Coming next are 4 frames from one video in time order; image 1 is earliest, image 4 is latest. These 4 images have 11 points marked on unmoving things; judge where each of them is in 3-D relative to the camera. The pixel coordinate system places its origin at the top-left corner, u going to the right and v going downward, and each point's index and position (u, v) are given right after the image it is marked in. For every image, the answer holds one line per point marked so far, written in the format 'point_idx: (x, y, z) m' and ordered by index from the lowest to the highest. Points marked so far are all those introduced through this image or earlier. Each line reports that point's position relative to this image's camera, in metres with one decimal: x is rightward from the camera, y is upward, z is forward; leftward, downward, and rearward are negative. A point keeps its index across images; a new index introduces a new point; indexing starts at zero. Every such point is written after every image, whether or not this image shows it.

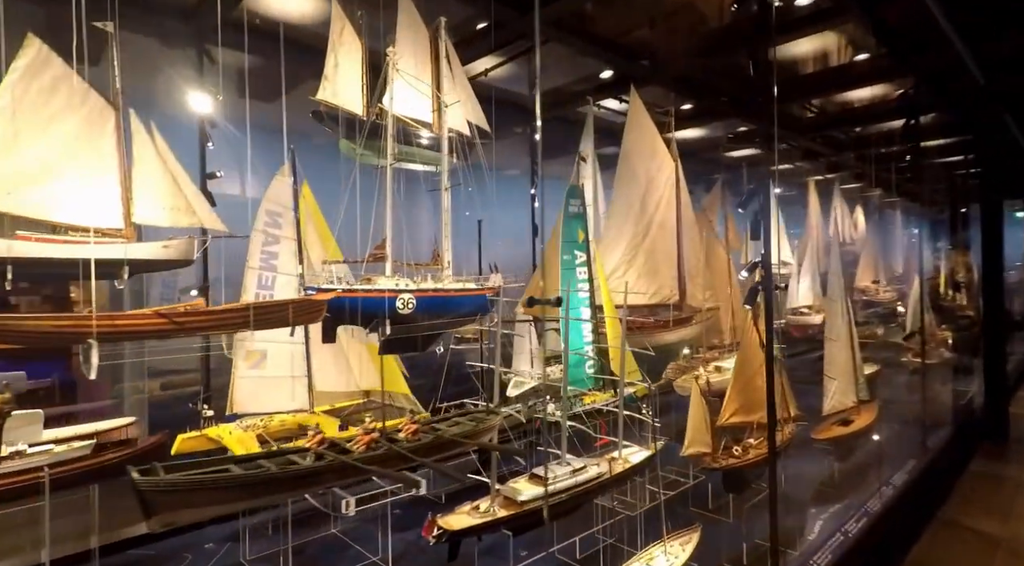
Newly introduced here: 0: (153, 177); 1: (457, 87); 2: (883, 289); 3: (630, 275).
0: (-0.9, +0.3, +1.8) m
1: (-0.2, +0.6, +2.4) m
2: (+2.3, 0.0, +4.5) m
3: (+0.4, 0.0, +3.0) m
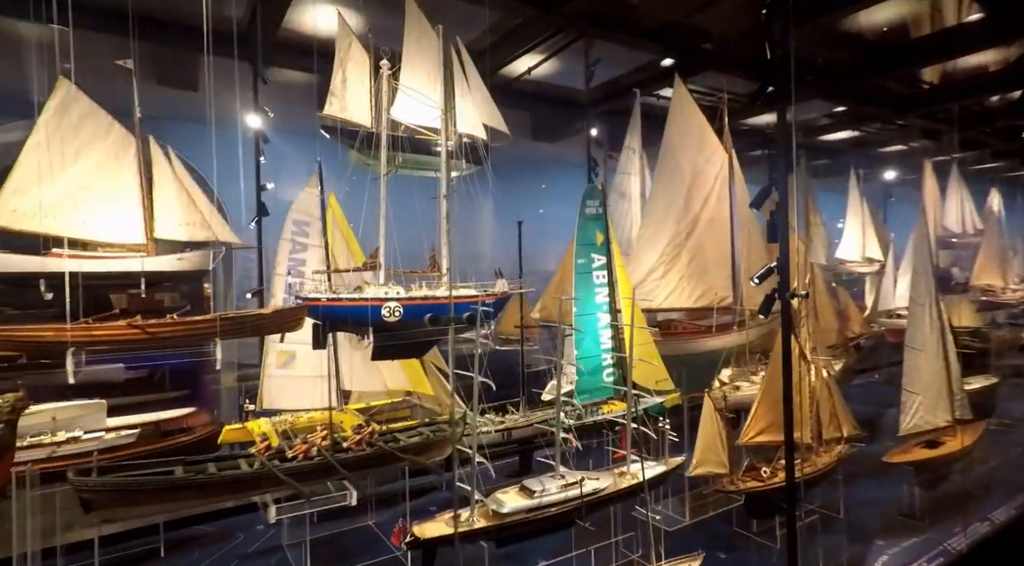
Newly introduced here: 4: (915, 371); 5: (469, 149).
0: (-0.9, +0.2, +2.0) m
1: (-0.1, +0.6, +2.4) m
2: (+2.7, 0.0, +4.0) m
3: (+0.6, 0.0, +2.9) m
4: (+1.6, -0.4, +2.9) m
5: (-0.1, +0.4, +2.4) m
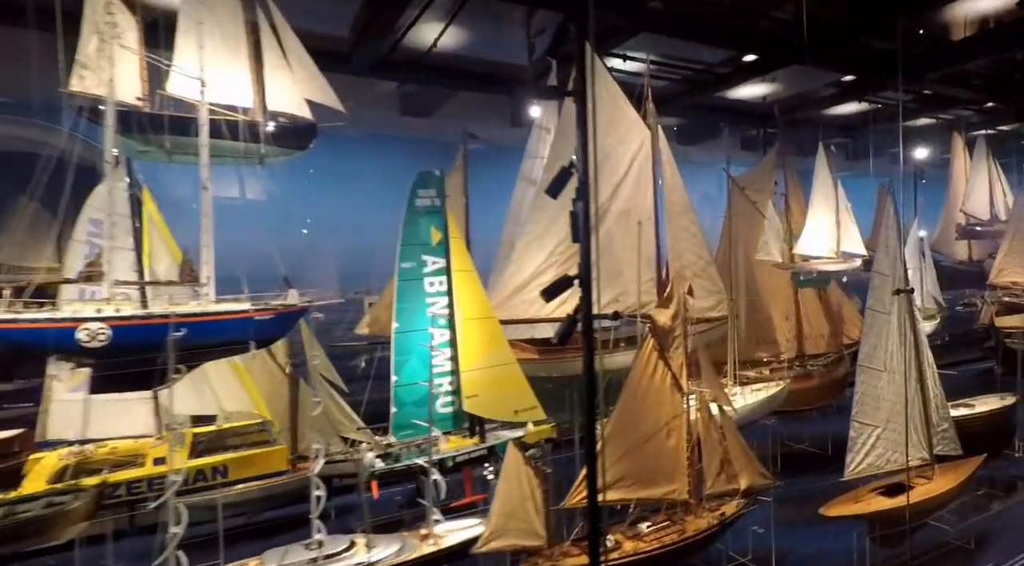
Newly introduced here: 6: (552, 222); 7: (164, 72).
0: (-1.4, +0.2, +1.6) m
1: (-0.6, +0.6, +2.0) m
2: (+2.4, 0.0, +3.3) m
3: (+0.2, 0.0, +2.4) m
4: (+1.2, -0.4, +2.3) m
5: (-0.6, +0.4, +2.0) m
6: (+0.1, +0.2, +2.4) m
7: (-0.9, +0.5, +1.9) m
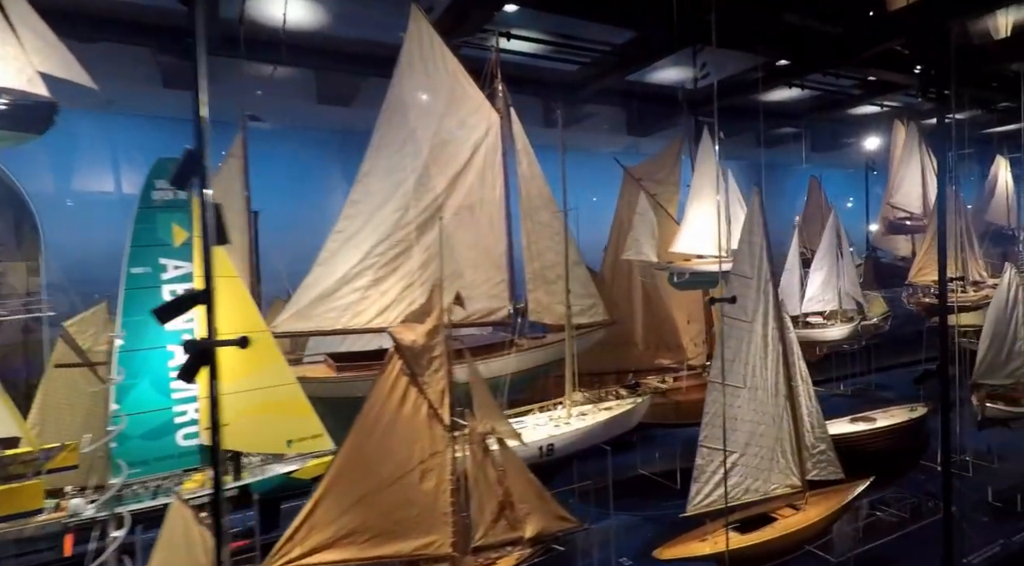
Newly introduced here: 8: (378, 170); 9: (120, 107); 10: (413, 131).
0: (-2.0, +0.2, +1.3) m
1: (-1.1, +0.6, +1.7) m
2: (+1.8, 0.0, +3.0) m
3: (-0.4, 0.0, +2.1) m
4: (+0.6, -0.4, +2.0) m
5: (-1.1, +0.4, +1.7) m
6: (-0.4, +0.2, +2.1) m
7: (-1.4, +0.5, +1.6) m
8: (-0.4, +0.3, +2.1) m
9: (-1.0, +0.4, +1.8) m
10: (-0.3, +0.5, +2.2) m
